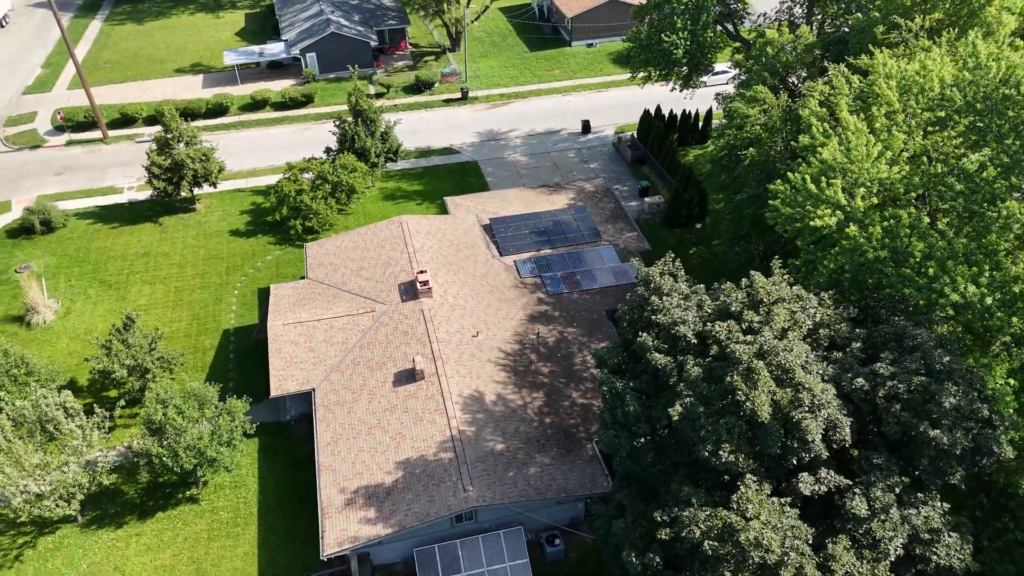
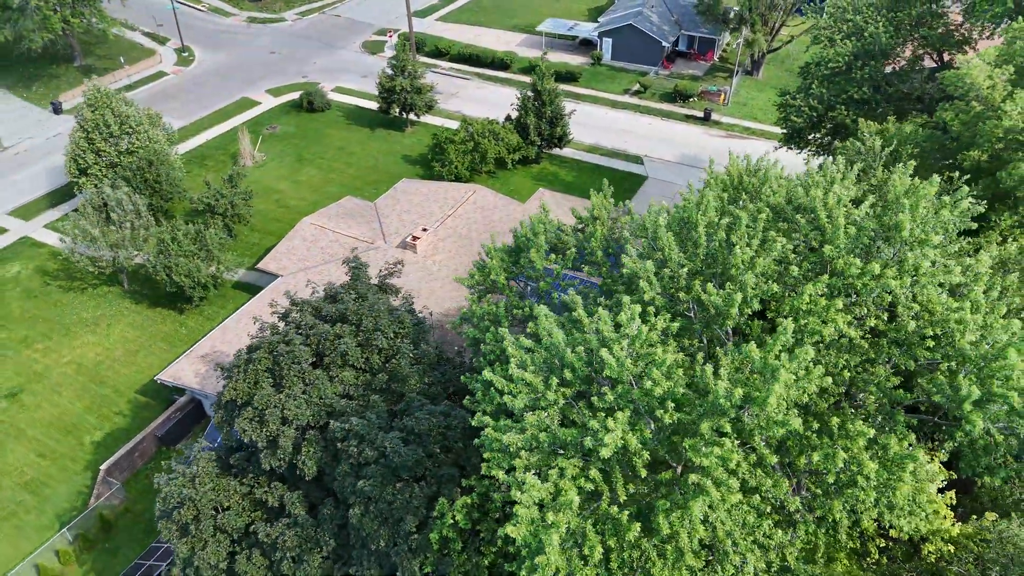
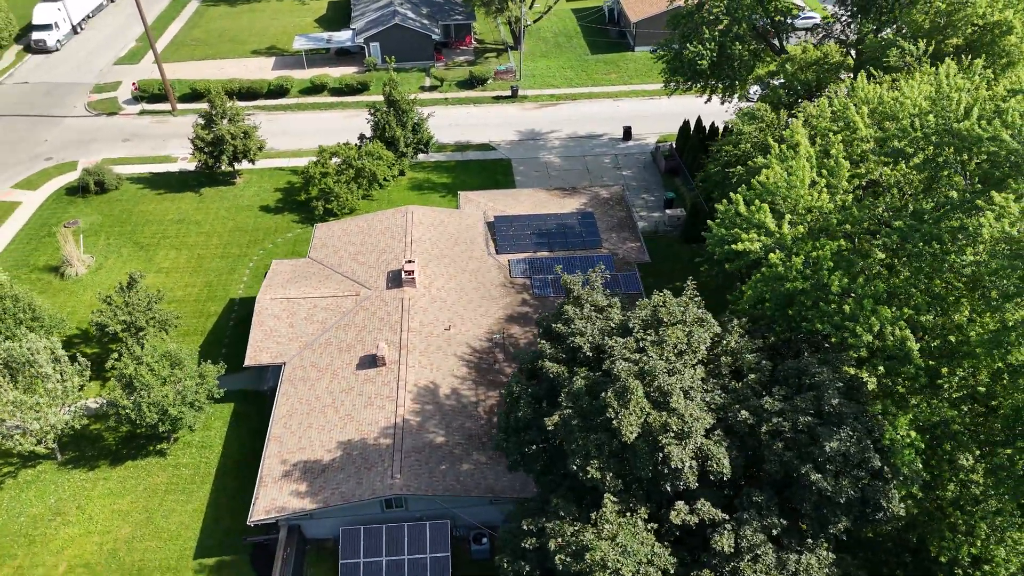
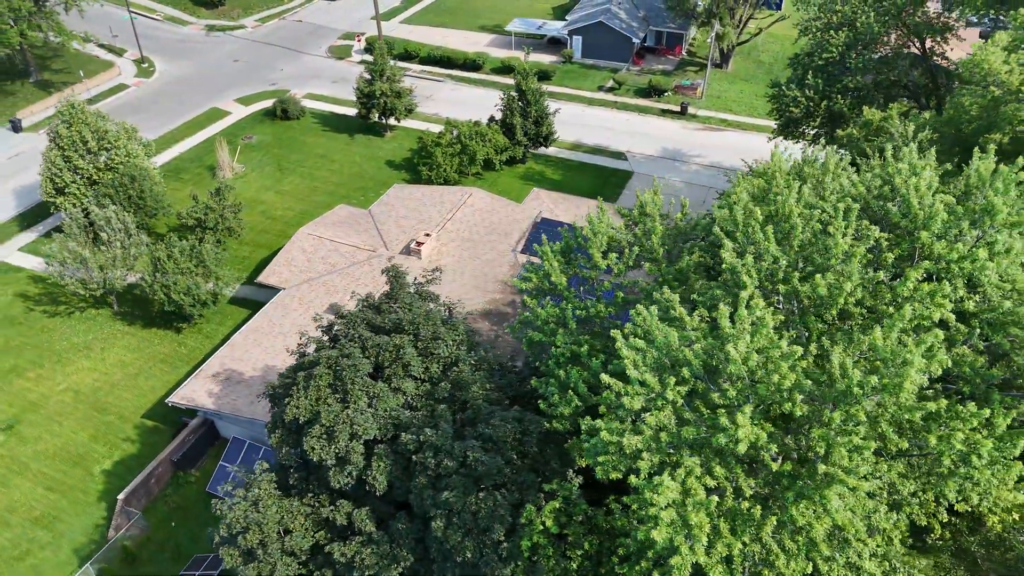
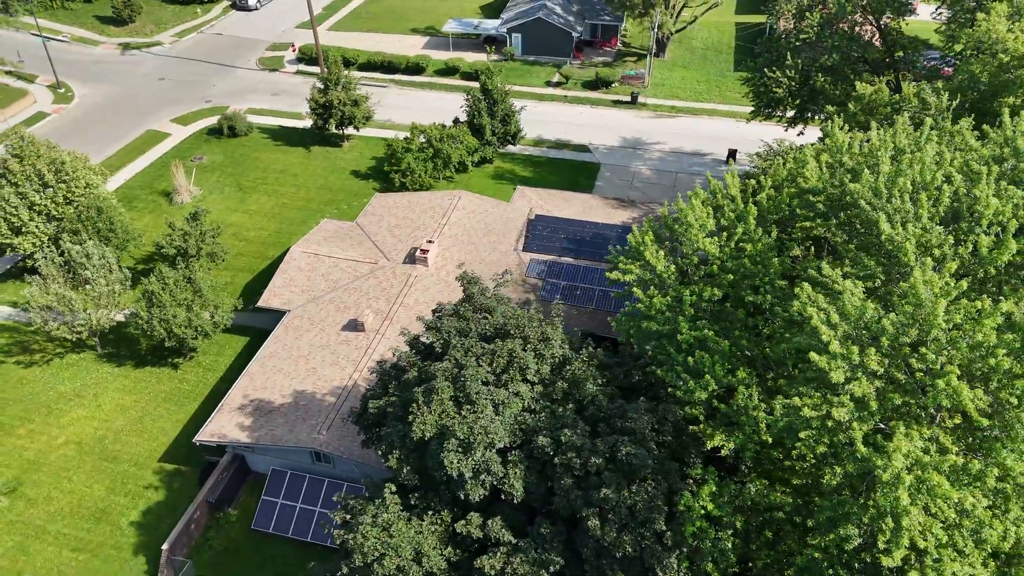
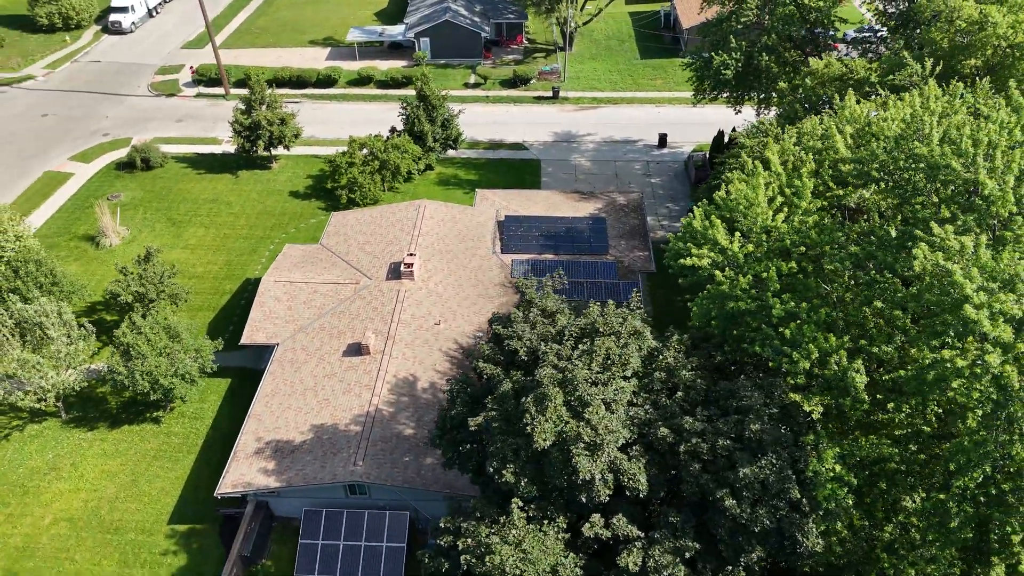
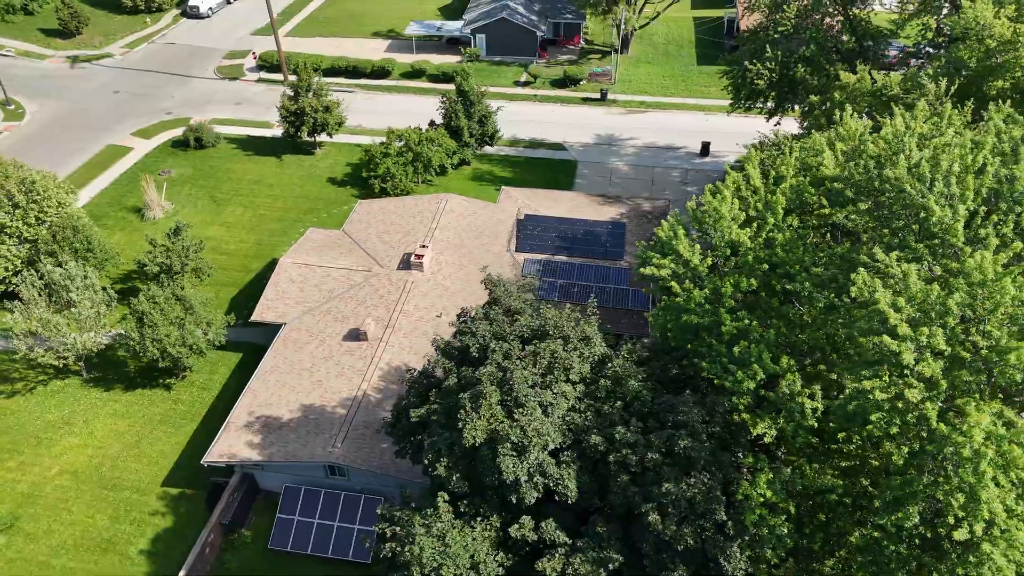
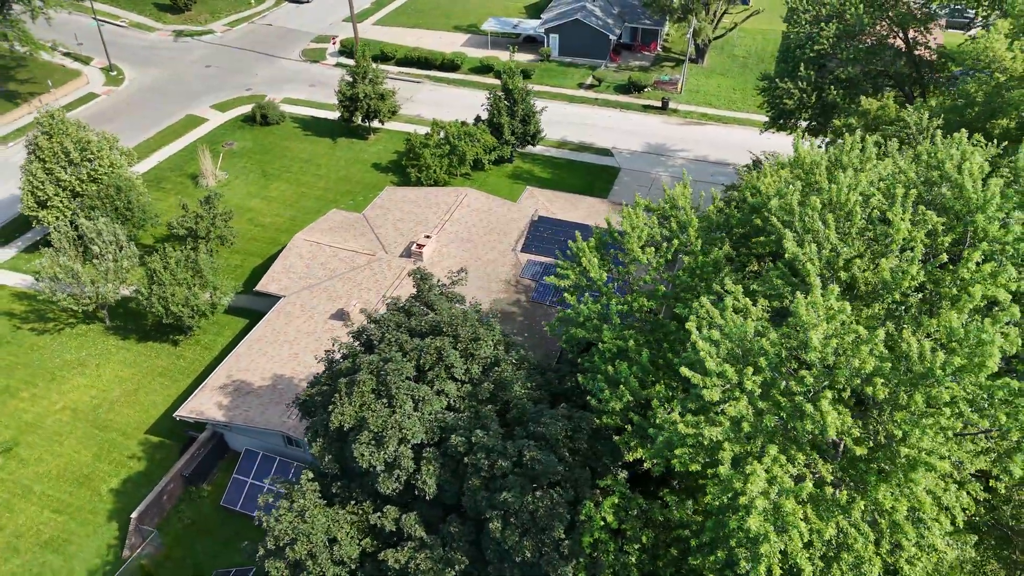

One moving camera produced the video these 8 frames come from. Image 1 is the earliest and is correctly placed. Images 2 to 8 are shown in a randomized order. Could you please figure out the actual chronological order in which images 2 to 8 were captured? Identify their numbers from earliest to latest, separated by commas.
3, 6, 7, 5, 8, 4, 2
